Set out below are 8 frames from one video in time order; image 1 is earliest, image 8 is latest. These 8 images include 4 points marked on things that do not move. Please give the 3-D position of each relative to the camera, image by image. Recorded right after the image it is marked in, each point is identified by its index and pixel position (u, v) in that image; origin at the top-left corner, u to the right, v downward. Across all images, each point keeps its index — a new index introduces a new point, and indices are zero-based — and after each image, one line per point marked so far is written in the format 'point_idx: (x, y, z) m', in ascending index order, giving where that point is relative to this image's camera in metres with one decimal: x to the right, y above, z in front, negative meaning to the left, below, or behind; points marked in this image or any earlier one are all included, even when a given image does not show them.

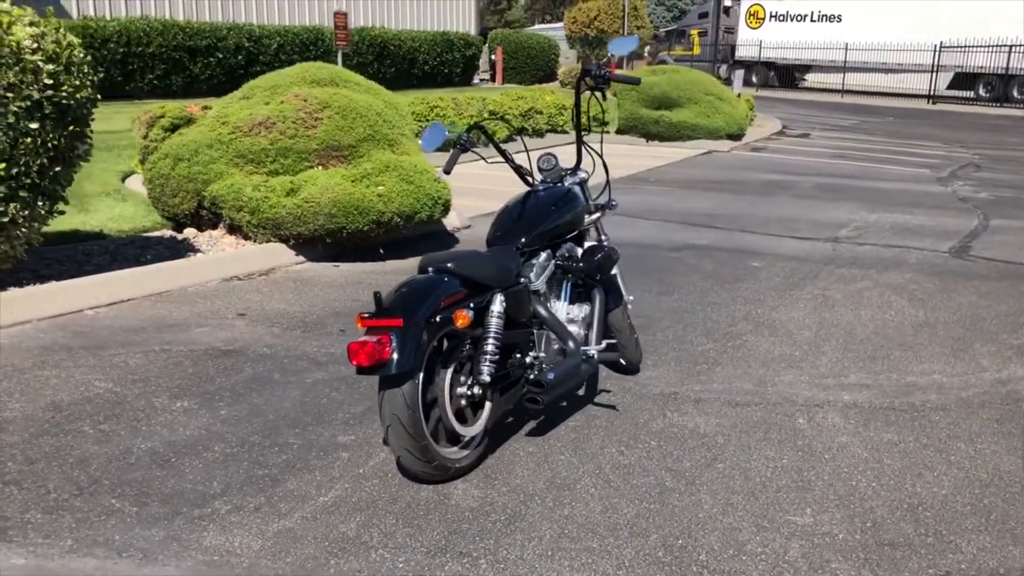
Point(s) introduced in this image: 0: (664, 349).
0: (+1.0, -0.4, +6.6) m
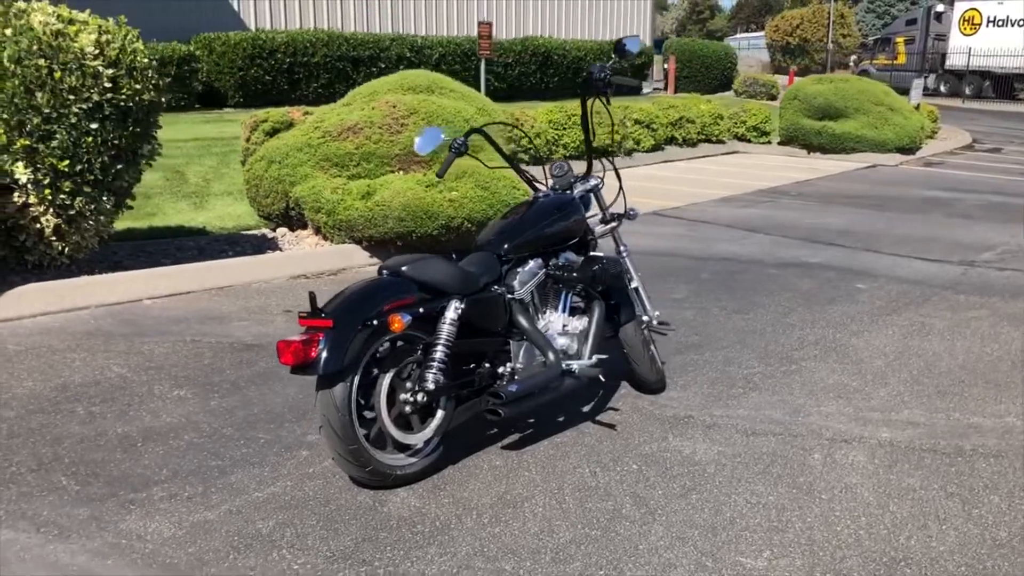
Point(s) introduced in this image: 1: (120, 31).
0: (+1.3, -0.5, +6.3) m
1: (-2.6, +1.7, +6.3) m
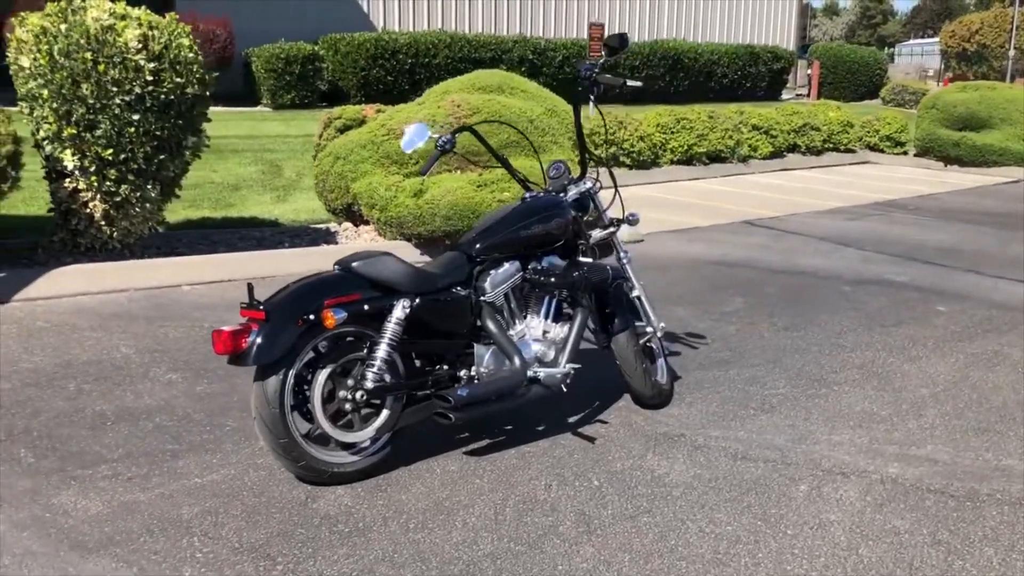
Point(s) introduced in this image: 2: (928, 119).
0: (+1.3, -0.6, +5.9) m
1: (-2.4, +1.8, +6.6) m
2: (+8.3, +3.4, +19.0) m
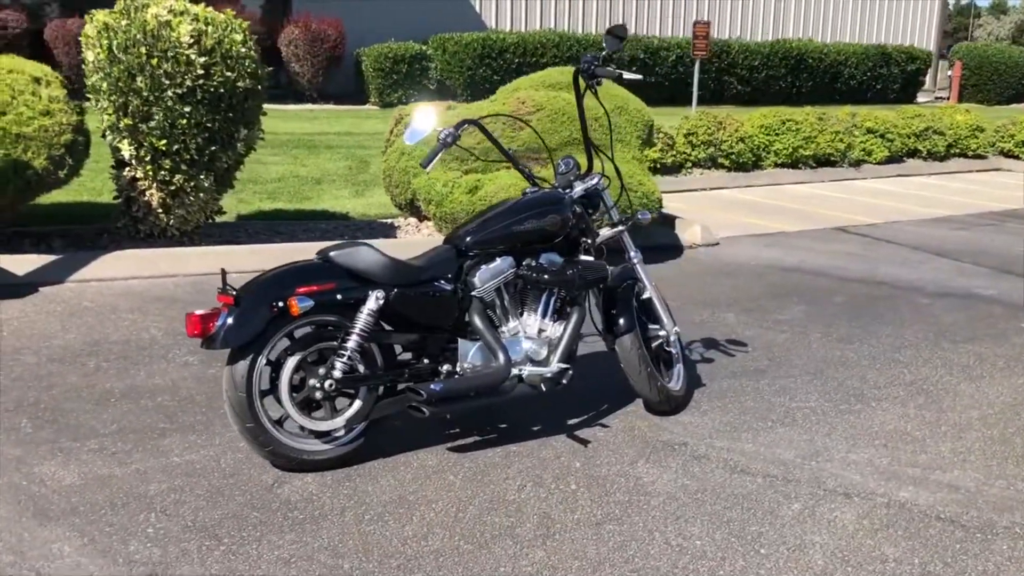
0: (+1.4, -0.7, +5.6) m
1: (-2.1, +1.9, +6.8) m
2: (+10.3, +3.1, +17.6) m
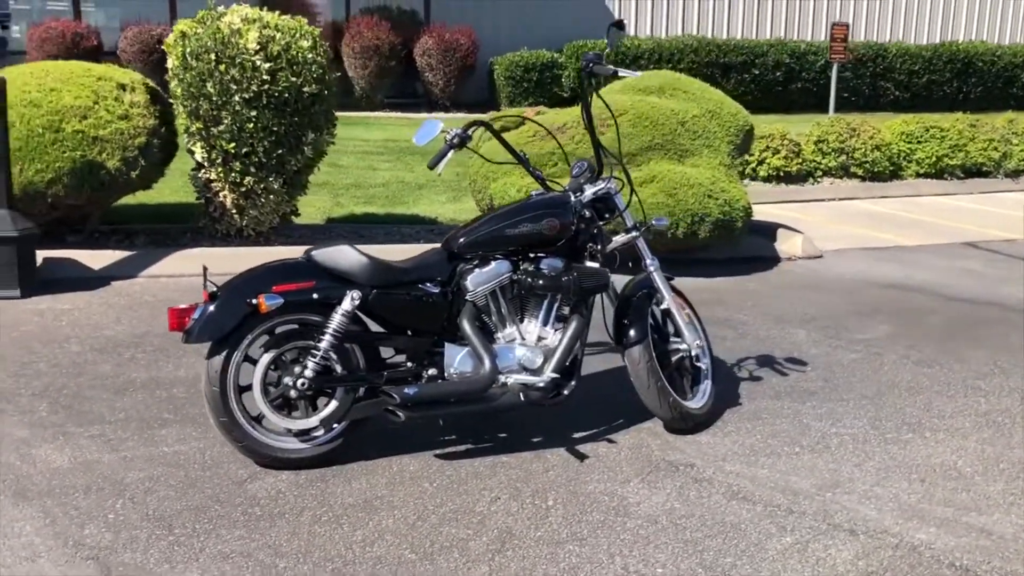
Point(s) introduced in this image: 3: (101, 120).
0: (+1.5, -0.7, +5.2) m
1: (-1.6, +1.9, +7.0) m
2: (+12.5, +2.6, +15.5) m
3: (-2.9, +1.2, +6.7) m
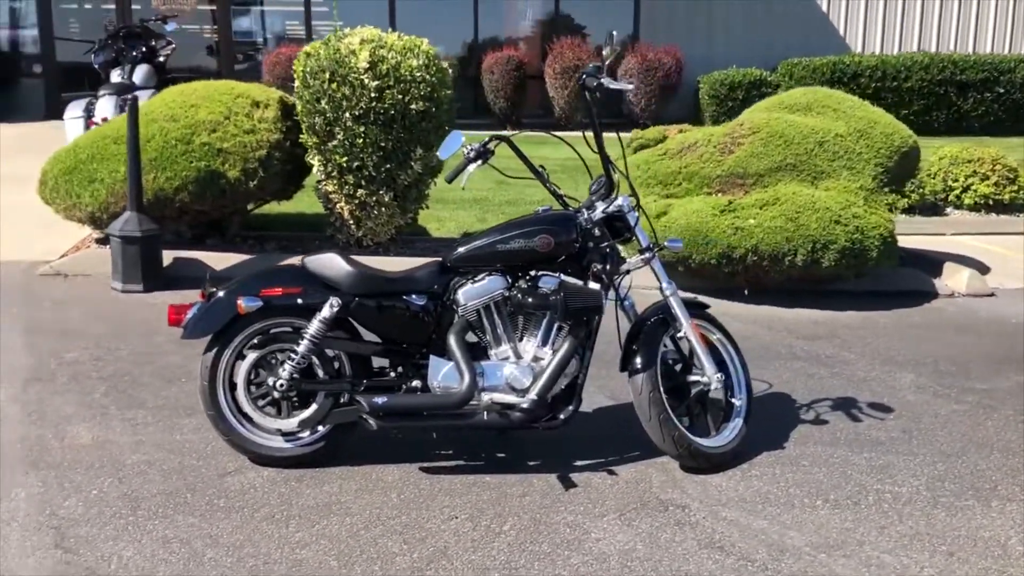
0: (+1.5, -0.9, +4.7) m
1: (-0.9, +1.8, +7.3) m
2: (+15.0, +1.5, +11.7) m
3: (-2.2, +1.2, +7.3) m
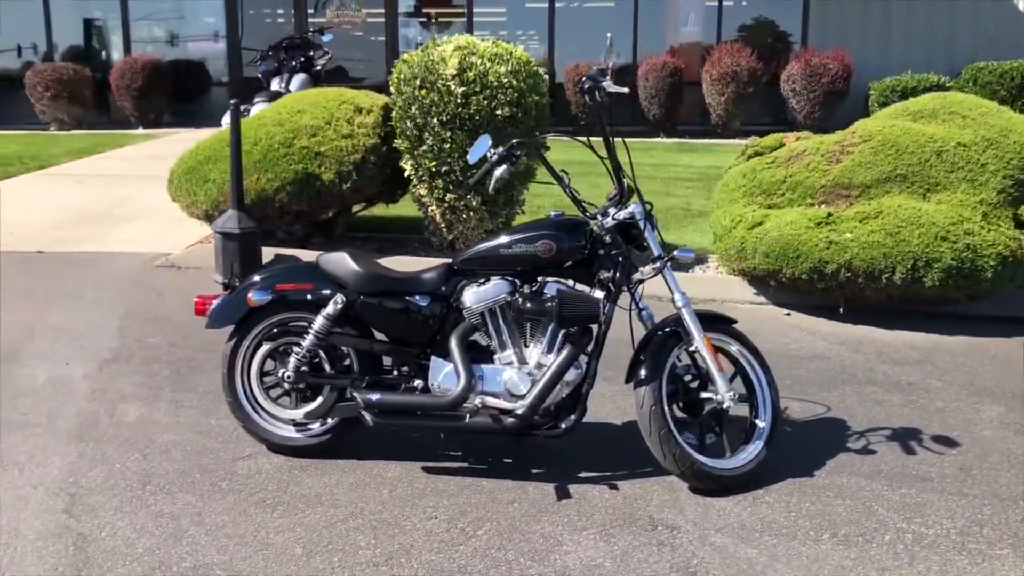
0: (+1.5, -1.0, +4.4) m
1: (-0.2, +1.8, +7.4) m
2: (+16.2, +0.9, +8.5) m
3: (-1.5, +1.2, +7.7) m
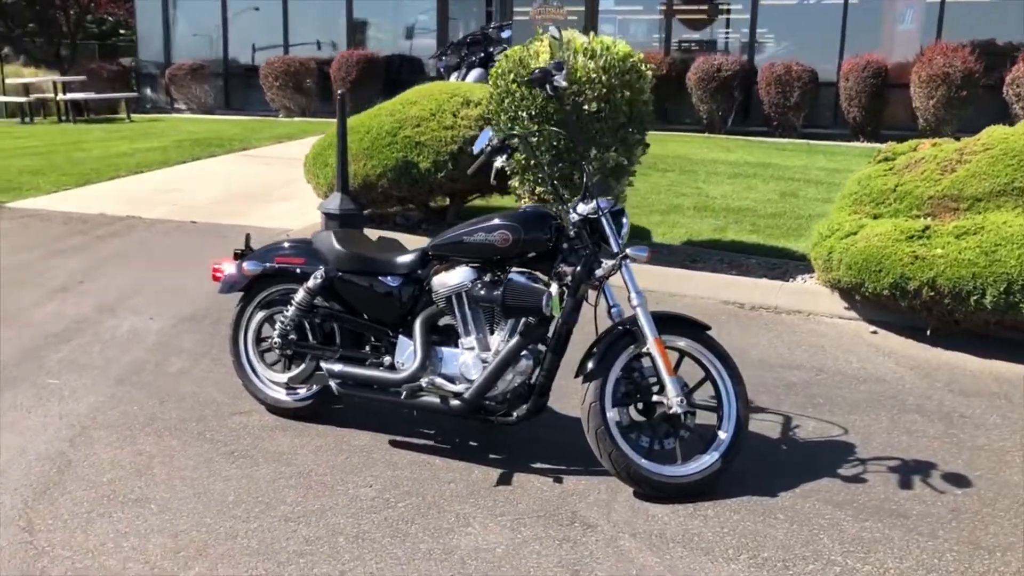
0: (+1.2, -1.0, +4.1) m
1: (+0.5, +1.9, +7.5) m
2: (+16.6, -0.3, +4.3) m
3: (-0.7, +1.4, +8.1) m
